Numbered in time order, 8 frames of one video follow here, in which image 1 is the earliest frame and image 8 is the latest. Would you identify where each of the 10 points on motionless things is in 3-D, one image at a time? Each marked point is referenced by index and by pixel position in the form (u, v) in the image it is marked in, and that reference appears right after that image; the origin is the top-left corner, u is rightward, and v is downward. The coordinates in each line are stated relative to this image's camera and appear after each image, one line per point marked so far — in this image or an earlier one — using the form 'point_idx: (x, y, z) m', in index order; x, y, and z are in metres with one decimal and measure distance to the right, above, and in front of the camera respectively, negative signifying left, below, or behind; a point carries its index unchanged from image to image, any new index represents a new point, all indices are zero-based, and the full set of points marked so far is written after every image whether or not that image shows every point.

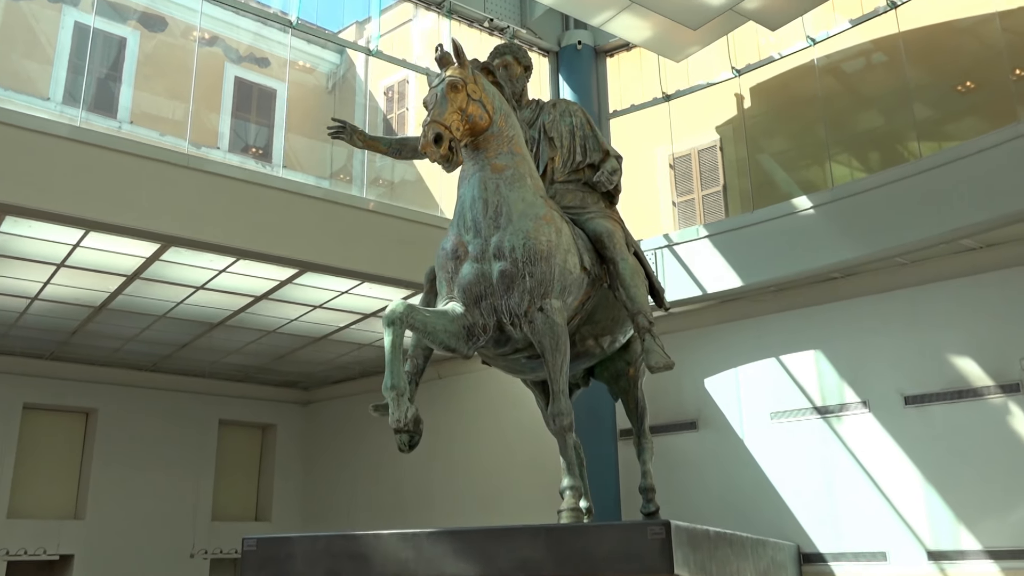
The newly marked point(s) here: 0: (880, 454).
0: (+4.7, -2.1, +11.3) m
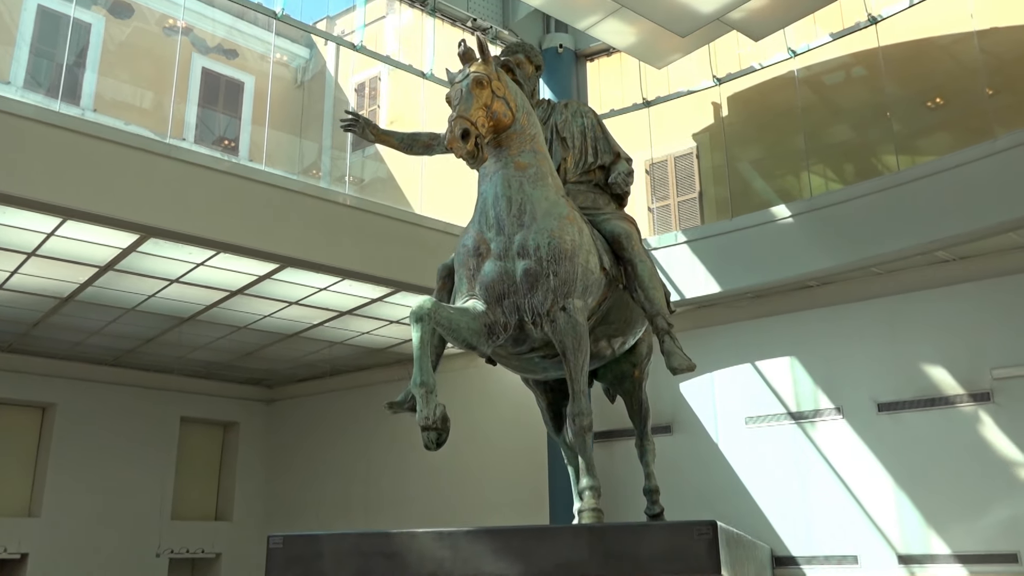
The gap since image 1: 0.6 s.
0: (+4.4, -2.2, +11.6) m
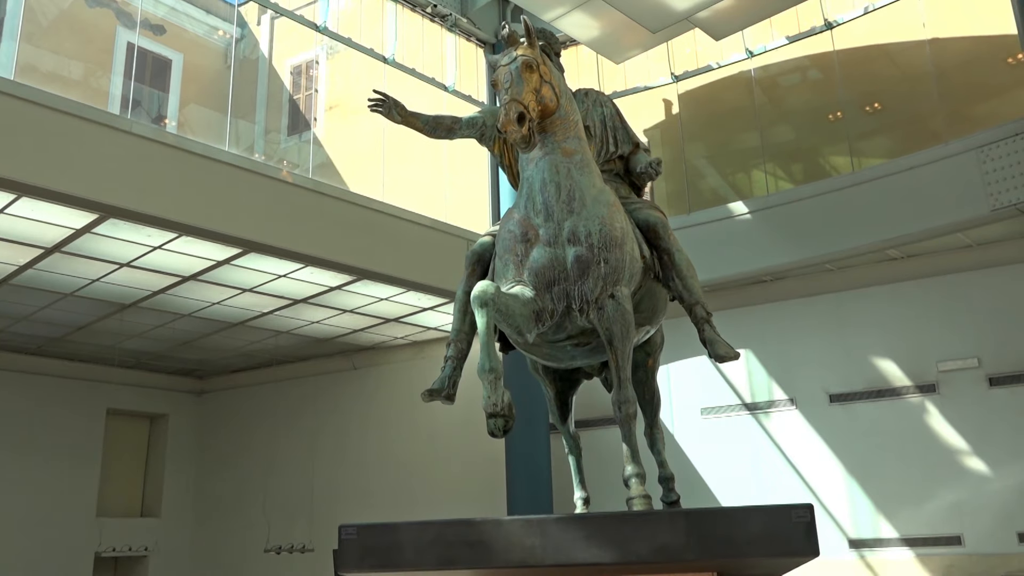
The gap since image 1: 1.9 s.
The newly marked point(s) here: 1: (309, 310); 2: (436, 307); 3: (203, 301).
0: (+4.0, -2.2, +12.0) m
1: (-3.0, -0.3, +13.3) m
2: (-1.2, -0.3, +13.5) m
3: (-4.4, -0.2, +12.7) m
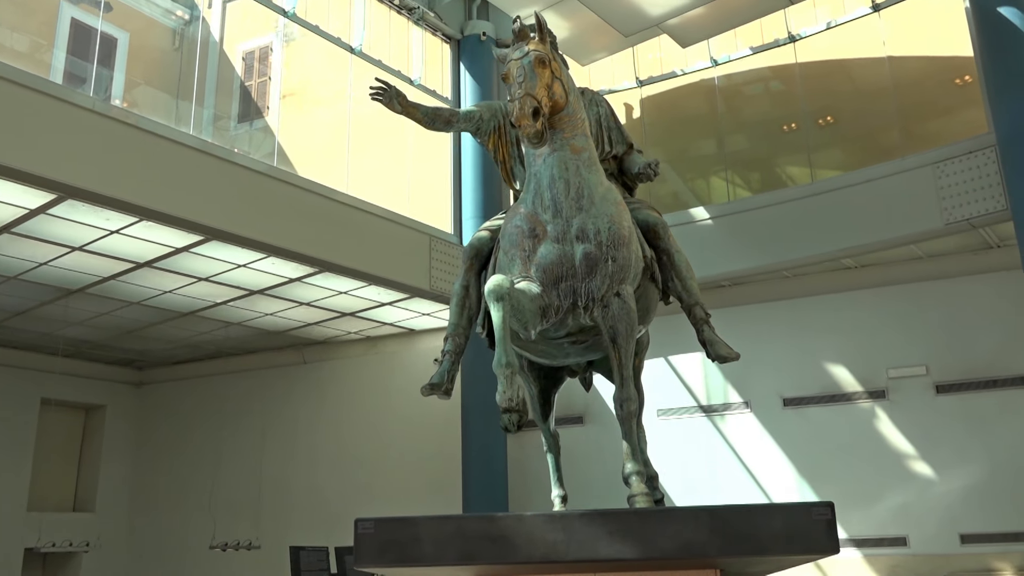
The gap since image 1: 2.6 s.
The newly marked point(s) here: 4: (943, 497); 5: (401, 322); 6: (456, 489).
0: (+3.4, -2.2, +12.3) m
1: (-3.6, -0.2, +13.0) m
2: (-1.8, -0.2, +13.4) m
3: (-5.0, 0.0, +12.3) m
4: (+5.3, -2.6, +11.0) m
5: (-1.8, -0.6, +14.3) m
6: (-0.8, -3.0, +13.5) m
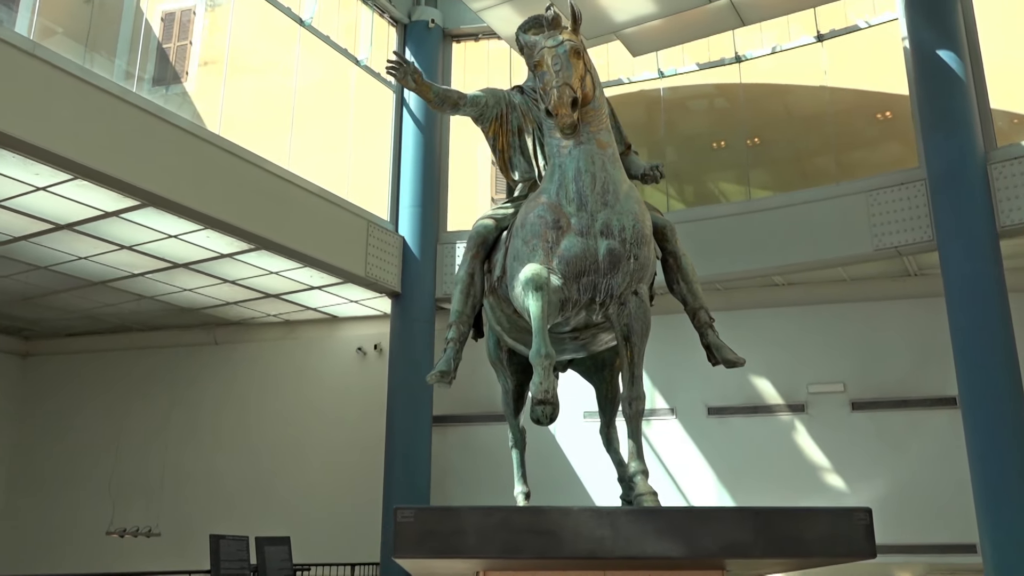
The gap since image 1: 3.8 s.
0: (+2.4, -2.4, +12.5) m
1: (-4.5, +0.2, +12.3) m
2: (-2.7, 0.0, +13.0) m
3: (-5.7, +0.4, +11.5) m
4: (+4.4, -2.9, +11.5) m
5: (-3.0, -0.3, +13.9) m
6: (-2.0, -2.9, +13.2) m
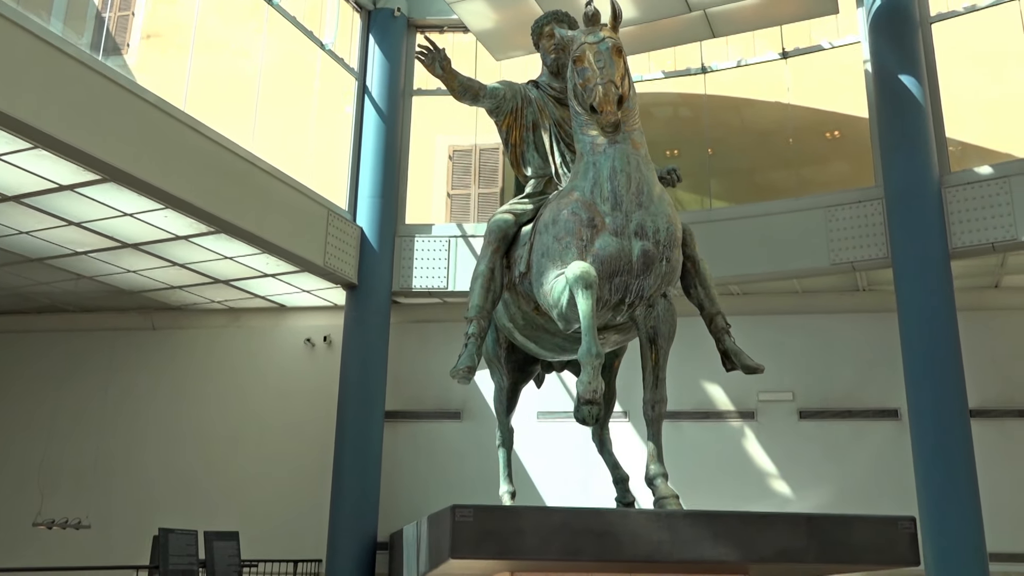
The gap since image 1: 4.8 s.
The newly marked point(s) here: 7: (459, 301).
0: (+1.7, -2.4, +12.7) m
1: (-5.0, +0.4, +11.8) m
2: (-3.3, +0.2, +12.6) m
3: (-6.1, +0.7, +10.8) m
4: (+3.8, -3.0, +11.9) m
5: (-3.6, -0.1, +13.5) m
6: (-2.7, -2.7, +12.8) m
7: (-0.8, -0.2, +13.5) m
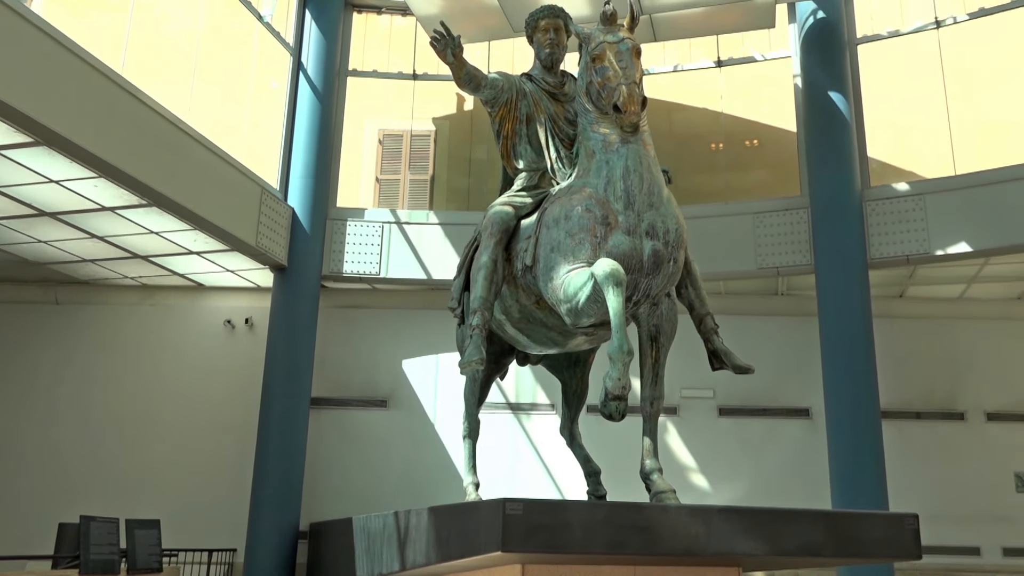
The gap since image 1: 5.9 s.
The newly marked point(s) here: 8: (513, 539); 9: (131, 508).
0: (+0.7, -2.4, +12.8) m
1: (-5.7, +0.8, +11.0) m
2: (-4.2, +0.5, +12.0) m
3: (-6.7, +1.1, +9.9) m
4: (+2.8, -3.0, +12.3) m
5: (-4.6, +0.2, +12.9) m
6: (-3.8, -2.5, +12.4) m
7: (-1.8, 0.0, +13.3) m
8: (0.0, -1.1, +3.8) m
9: (-5.3, -3.0, +12.4) m
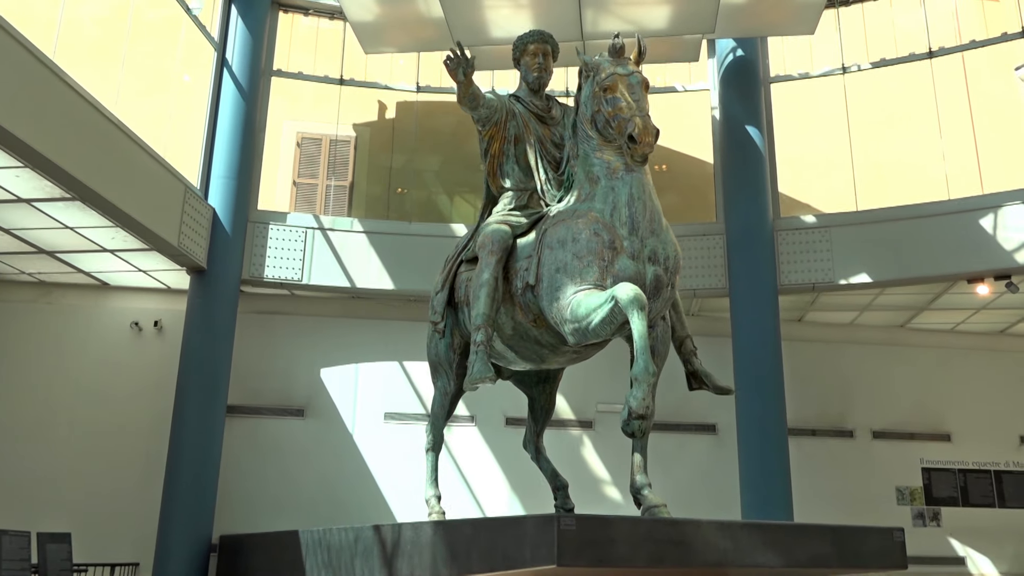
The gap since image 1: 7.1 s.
0: (-0.5, -2.5, +12.9) m
1: (-6.5, +0.8, +10.2) m
2: (-5.1, +0.5, +11.5) m
3: (-7.2, +1.2, +9.0) m
4: (+1.7, -3.3, +12.8) m
5: (-5.7, +0.2, +12.2) m
6: (-4.9, -2.5, +11.9) m
7: (-3.0, -0.1, +13.0) m
8: (+0.2, -1.2, +3.9) m
9: (-6.4, -3.0, +11.6) m
